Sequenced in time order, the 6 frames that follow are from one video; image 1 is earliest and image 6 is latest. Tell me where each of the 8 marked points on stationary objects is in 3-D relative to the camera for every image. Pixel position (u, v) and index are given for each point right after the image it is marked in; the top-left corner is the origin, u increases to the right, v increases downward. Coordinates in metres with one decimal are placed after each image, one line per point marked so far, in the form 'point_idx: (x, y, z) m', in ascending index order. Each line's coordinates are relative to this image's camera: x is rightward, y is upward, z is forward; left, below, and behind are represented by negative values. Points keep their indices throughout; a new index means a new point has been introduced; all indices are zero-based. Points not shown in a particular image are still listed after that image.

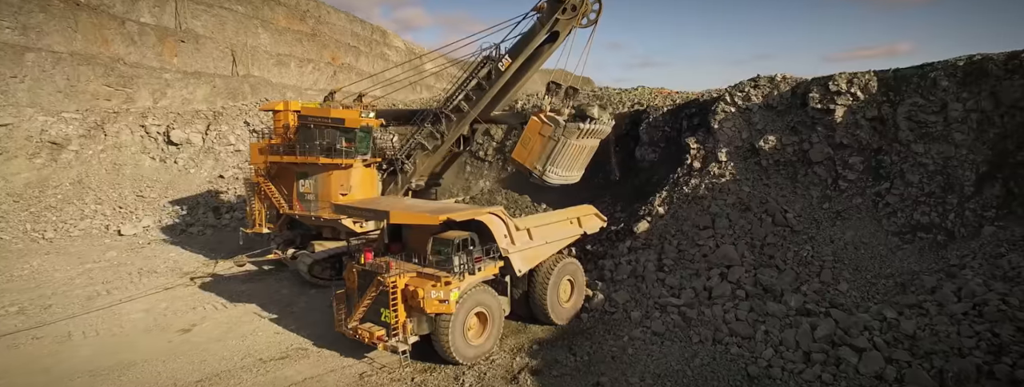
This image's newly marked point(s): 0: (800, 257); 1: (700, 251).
0: (+4.2, -0.9, +7.2) m
1: (+3.1, -0.9, +8.0) m
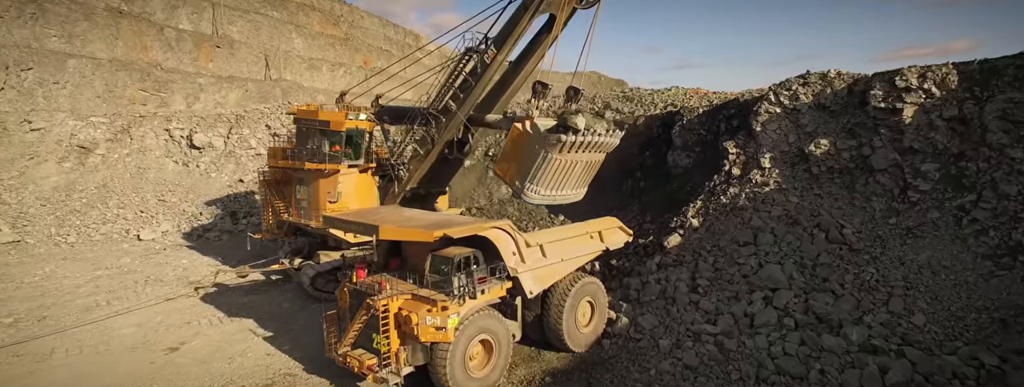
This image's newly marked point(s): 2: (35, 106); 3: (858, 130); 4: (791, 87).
0: (+4.3, -1.1, +6.1) m
1: (+3.2, -1.1, +7.0) m
2: (-16.1, +3.0, +17.0) m
3: (+5.5, +1.0, +7.8) m
4: (+5.1, +1.9, +9.0) m
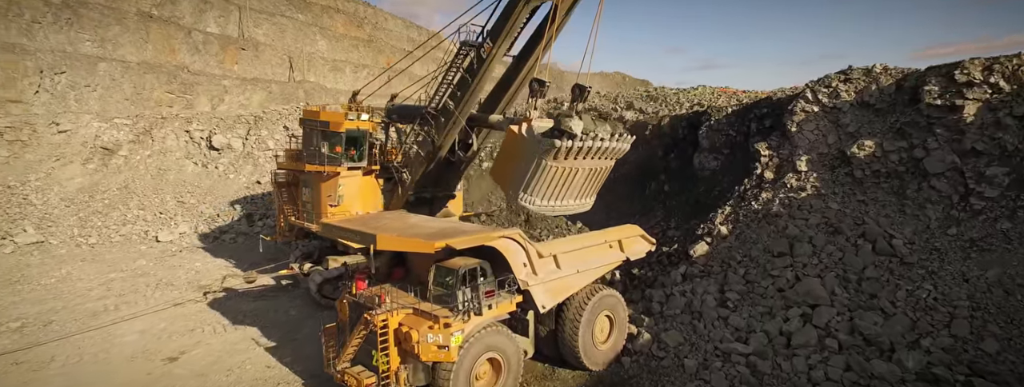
0: (+4.5, -1.2, +5.5) m
1: (+3.4, -1.2, +6.4) m
2: (-15.5, +2.9, +17.2) m
3: (+5.7, +0.9, +7.1) m
4: (+5.4, +1.9, +8.3) m
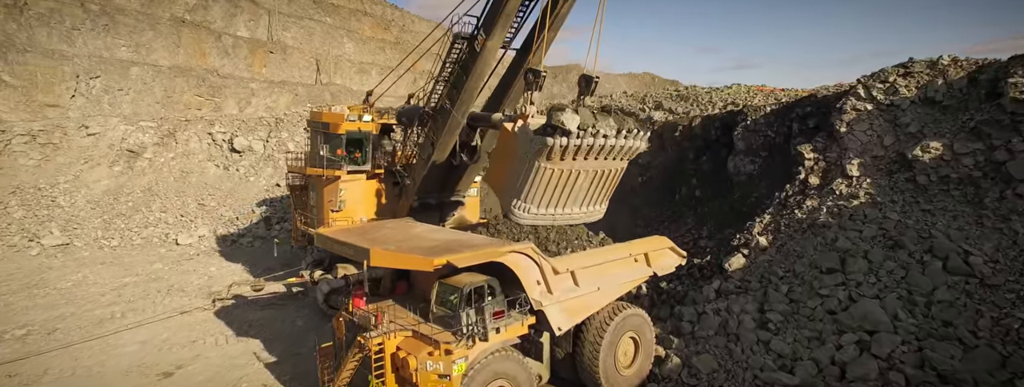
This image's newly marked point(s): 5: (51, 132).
0: (+4.6, -1.3, +4.6) m
1: (+3.6, -1.3, +5.7) m
2: (-14.7, +2.9, +17.5) m
3: (+5.9, +0.8, +6.2) m
4: (+5.6, +1.7, +7.5) m
5: (-14.9, +2.0, +16.0) m
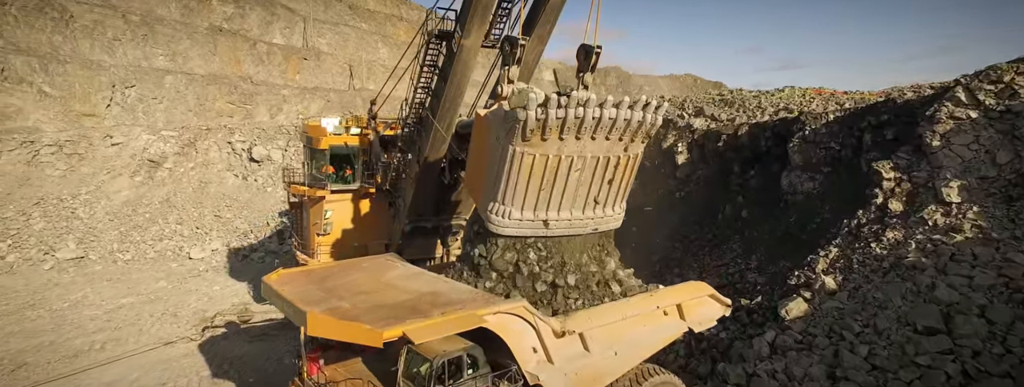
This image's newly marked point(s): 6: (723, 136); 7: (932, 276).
0: (+4.5, -1.6, +3.2) m
1: (+3.5, -1.6, +4.3) m
2: (-13.8, +2.5, +17.4) m
3: (+5.9, +0.5, +4.6) m
4: (+5.7, +1.4, +5.9) m
5: (-14.1, +1.7, +15.9) m
6: (+4.0, +1.1, +9.4) m
7: (+4.2, -0.8, +4.9) m
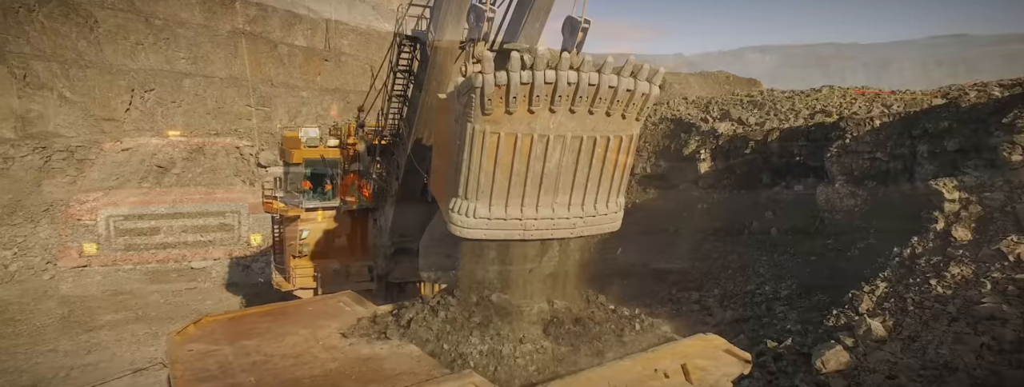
0: (+4.1, -1.9, +2.1) m
1: (+3.2, -1.9, +3.3) m
2: (-13.3, +2.3, +17.3) m
3: (+5.6, +0.2, +3.5) m
4: (+5.5, +1.1, +4.8) m
5: (-13.7, +1.5, +15.8) m
6: (+4.0, +0.9, +8.3) m
7: (+3.9, -1.1, +3.8) m
